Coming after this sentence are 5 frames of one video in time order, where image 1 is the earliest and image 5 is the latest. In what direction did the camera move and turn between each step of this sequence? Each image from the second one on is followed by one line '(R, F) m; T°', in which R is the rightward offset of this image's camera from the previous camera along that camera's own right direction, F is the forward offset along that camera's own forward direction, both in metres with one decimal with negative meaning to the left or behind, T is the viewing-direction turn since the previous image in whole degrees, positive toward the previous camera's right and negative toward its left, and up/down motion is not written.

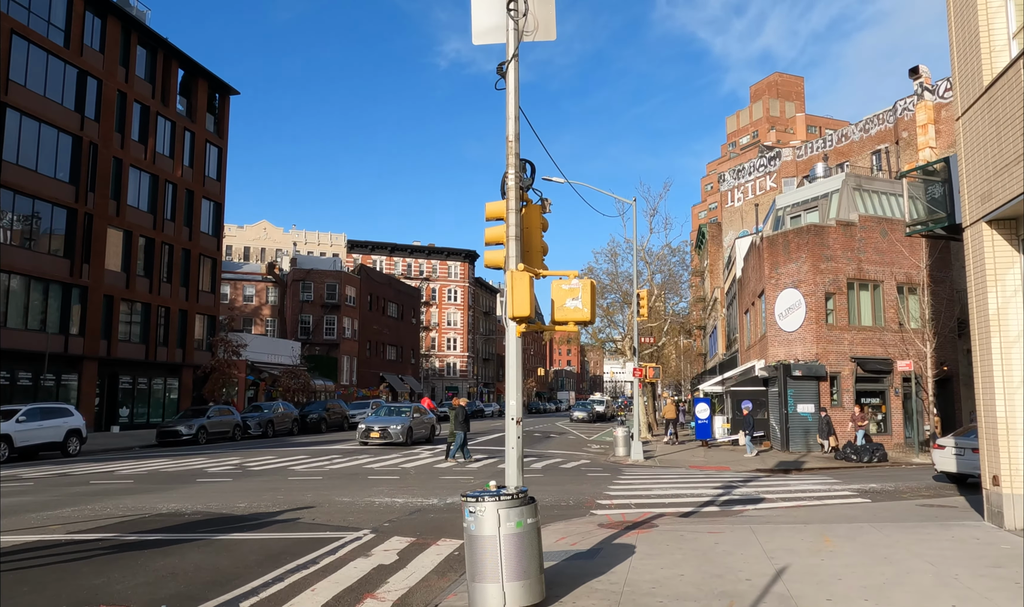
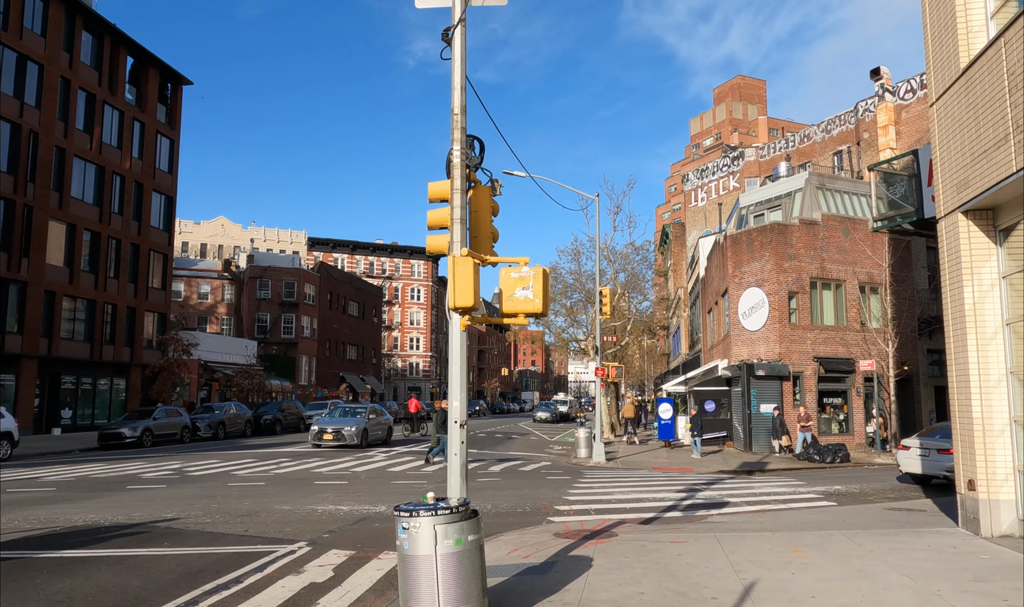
(+0.2, +0.7) m; +3°
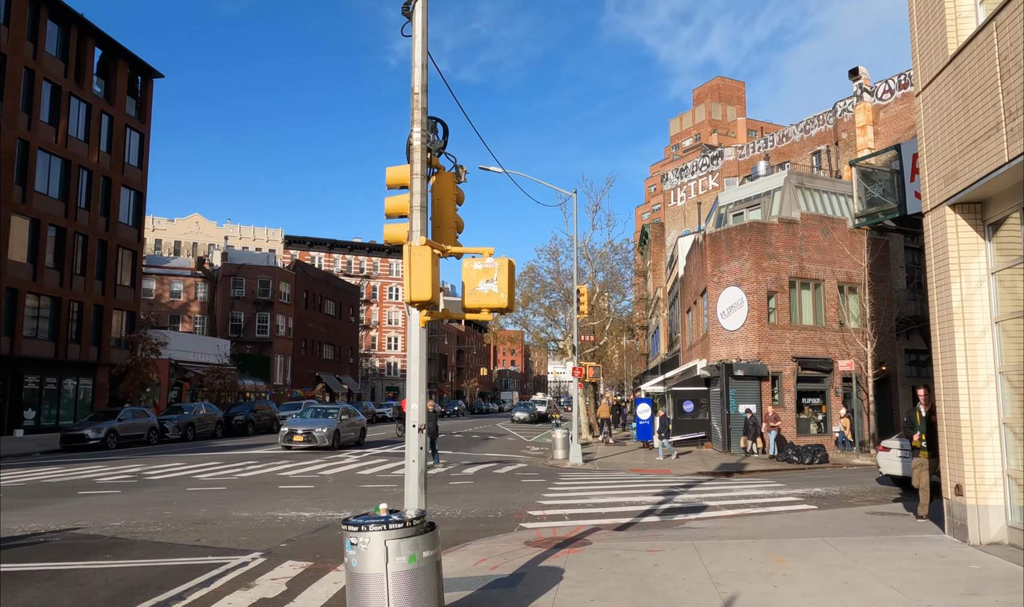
(+0.1, +0.5) m; +2°
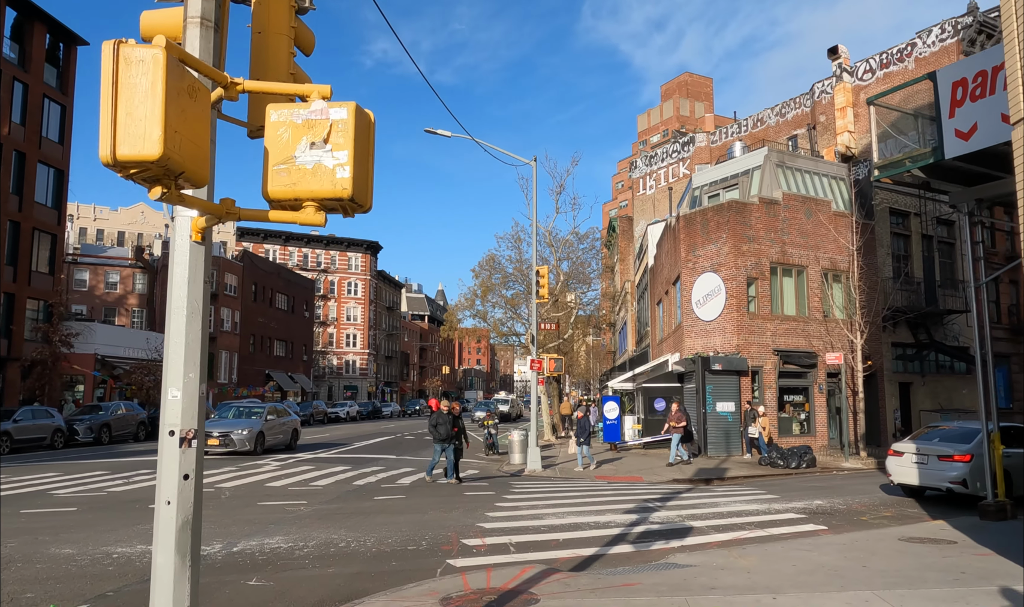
(+0.5, +2.7) m; +3°
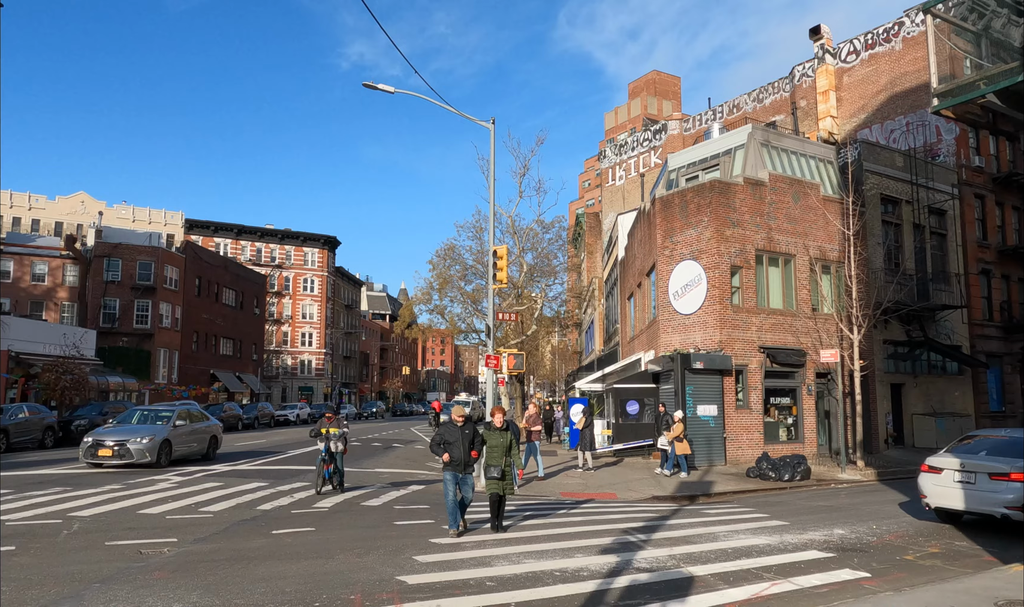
(+0.3, +2.8) m; +3°
